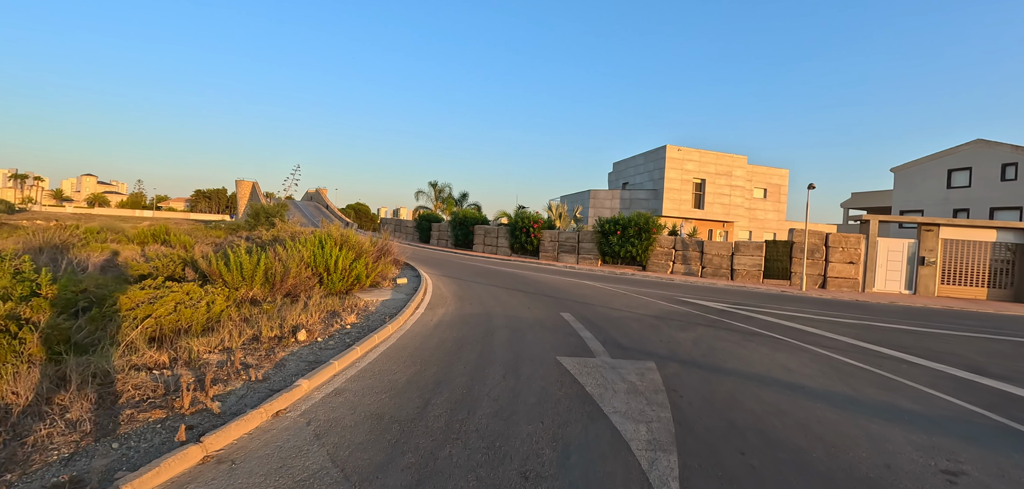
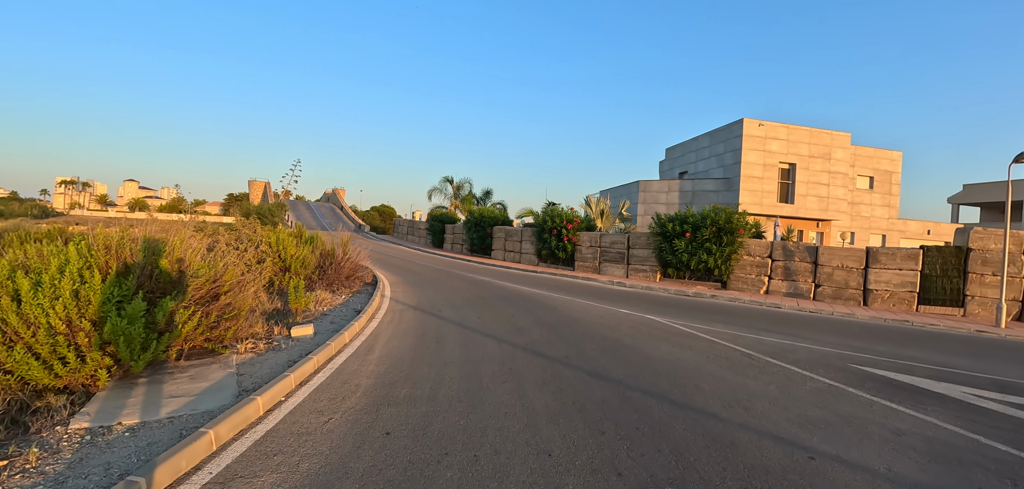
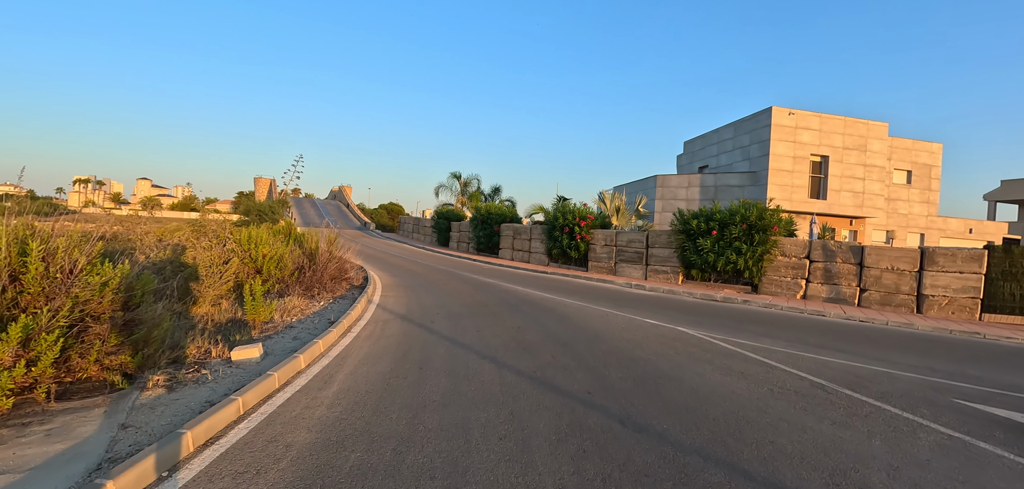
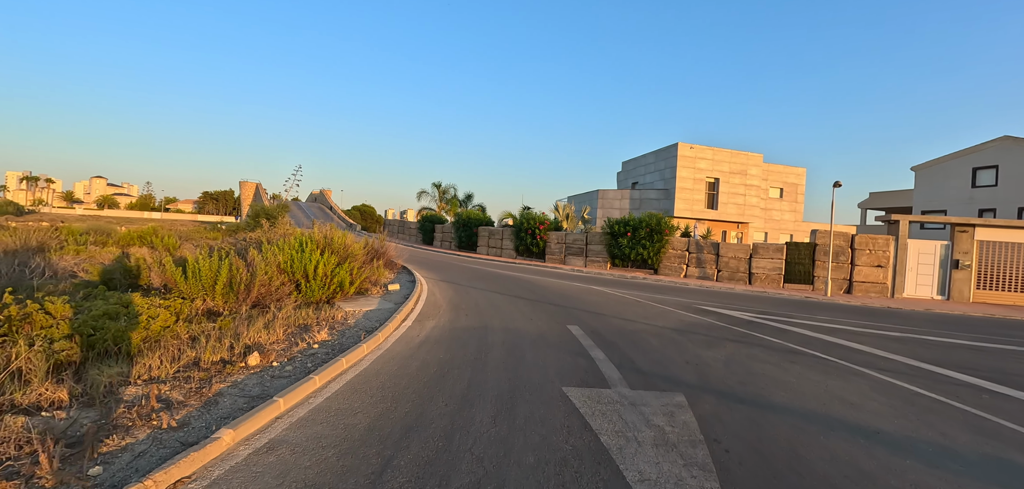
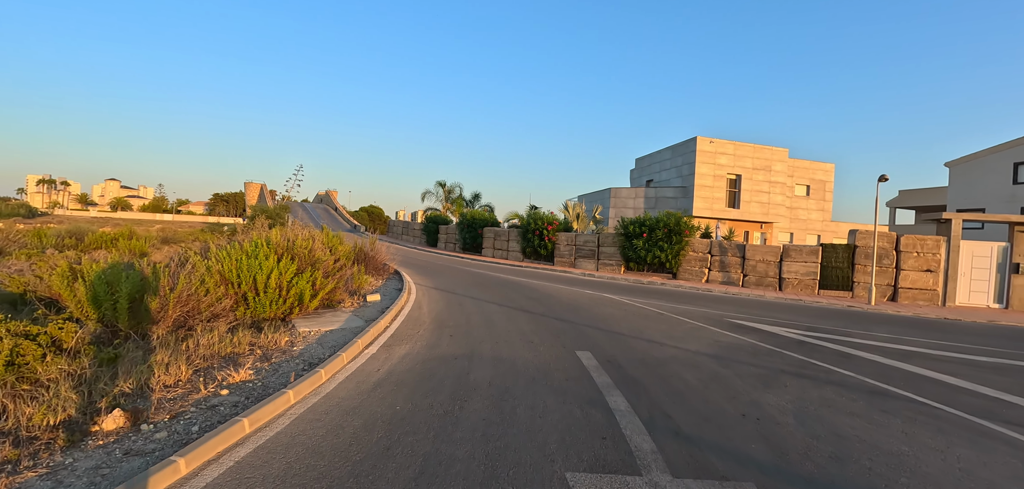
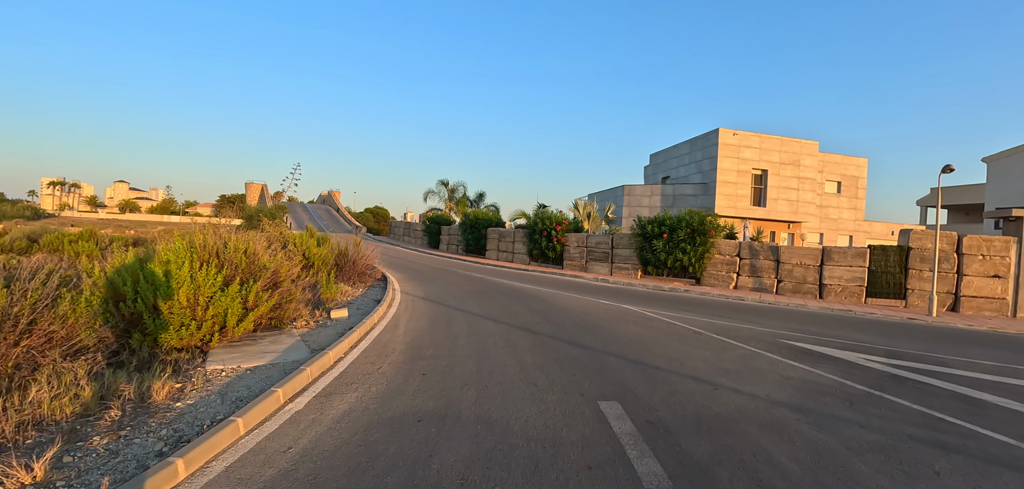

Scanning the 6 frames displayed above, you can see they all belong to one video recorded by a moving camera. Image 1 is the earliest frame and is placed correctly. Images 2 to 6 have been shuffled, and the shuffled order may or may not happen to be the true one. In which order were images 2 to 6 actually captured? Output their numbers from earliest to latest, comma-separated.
4, 5, 6, 2, 3
